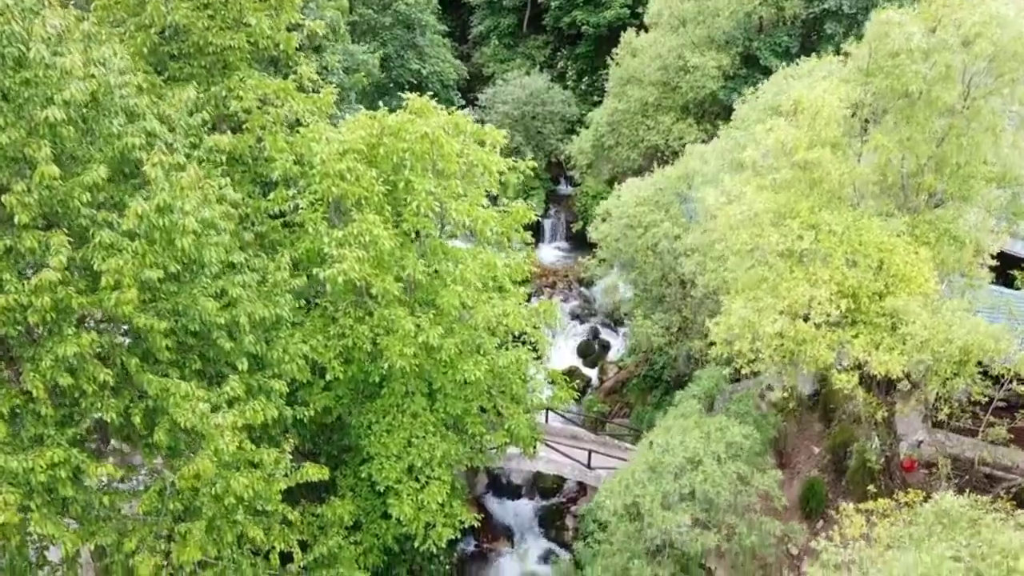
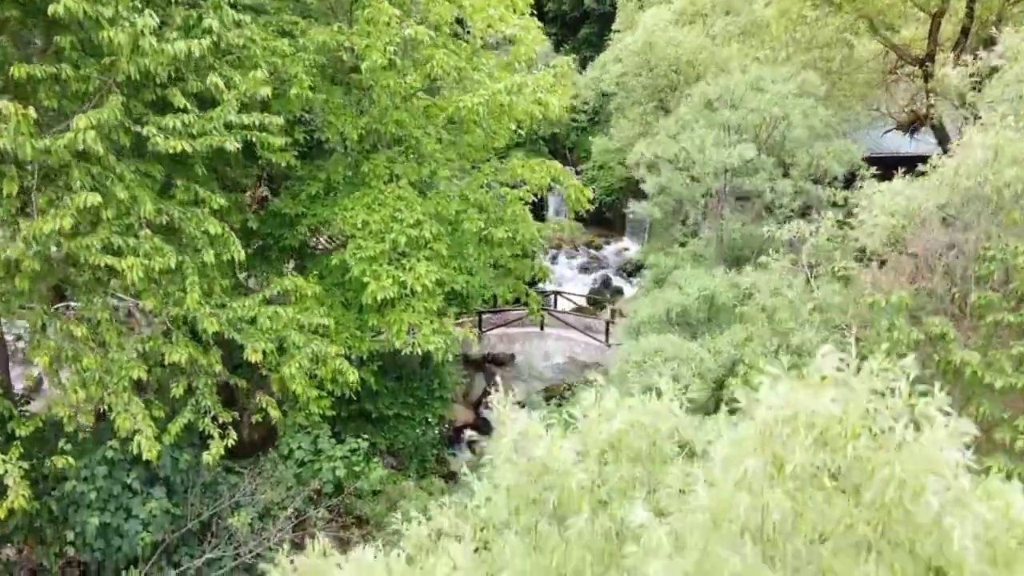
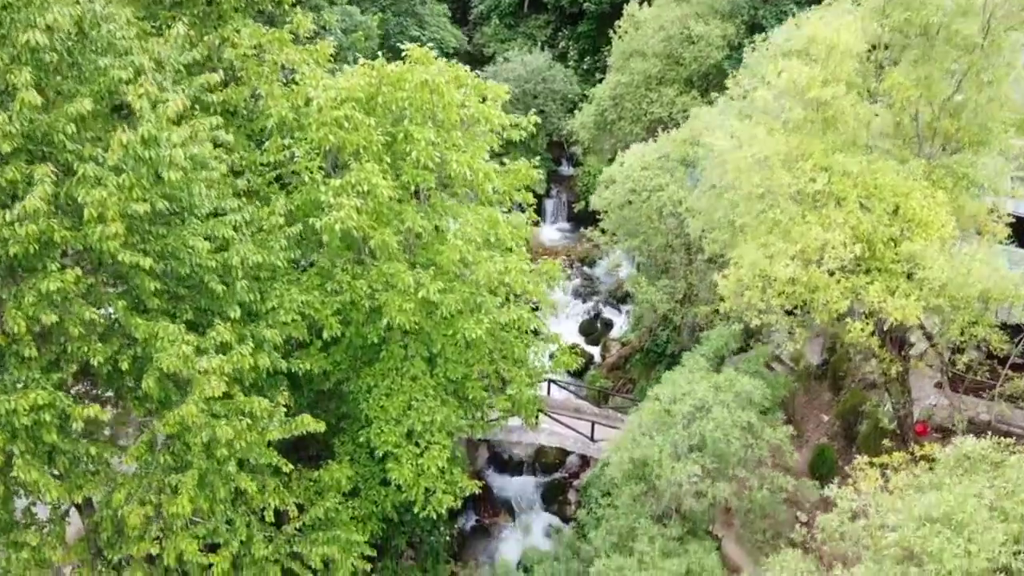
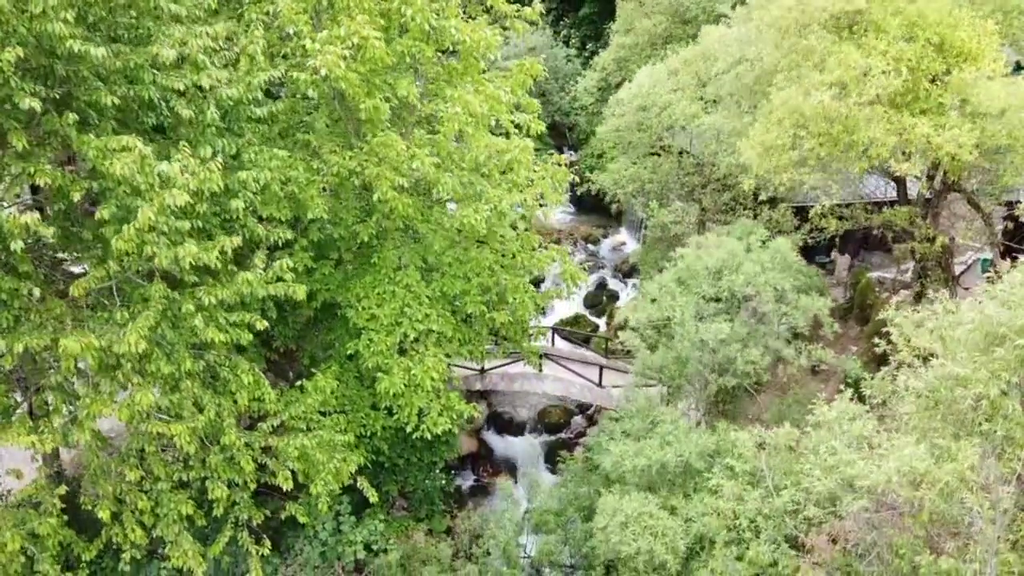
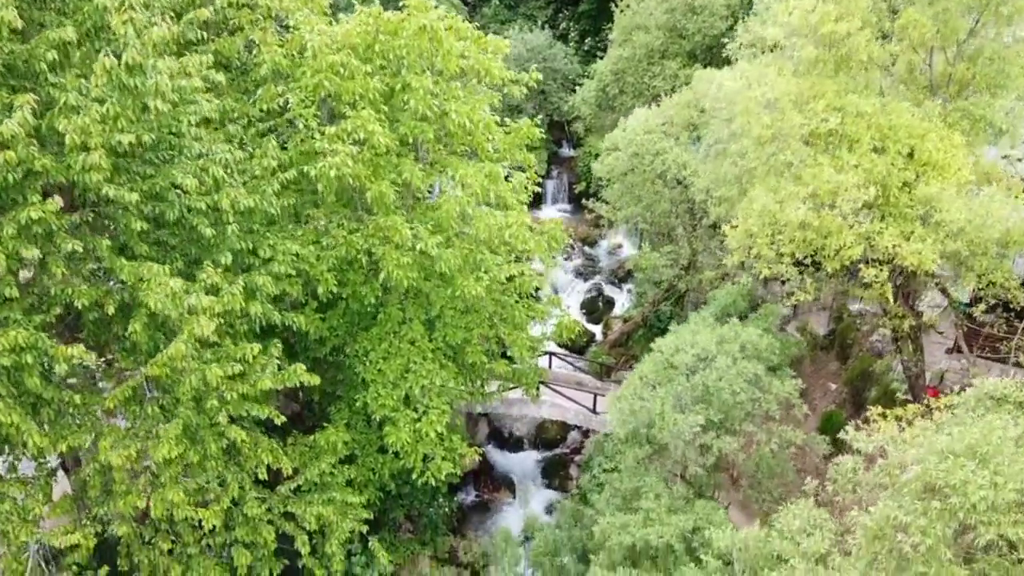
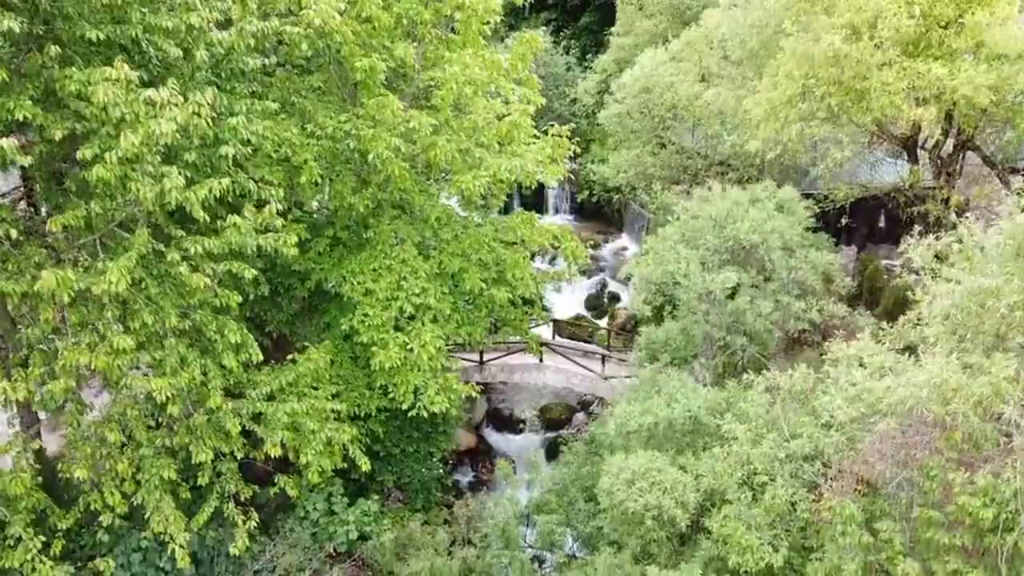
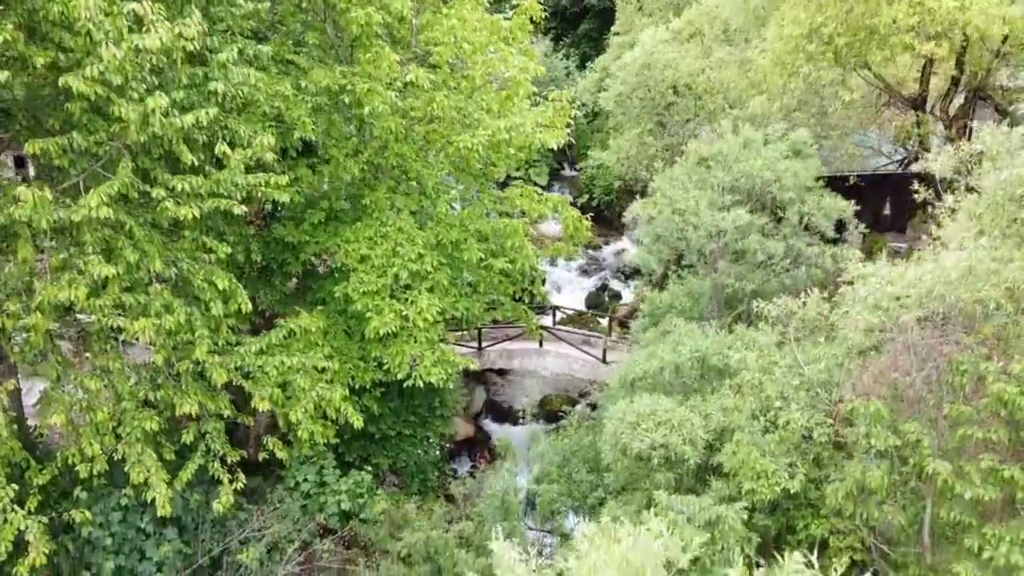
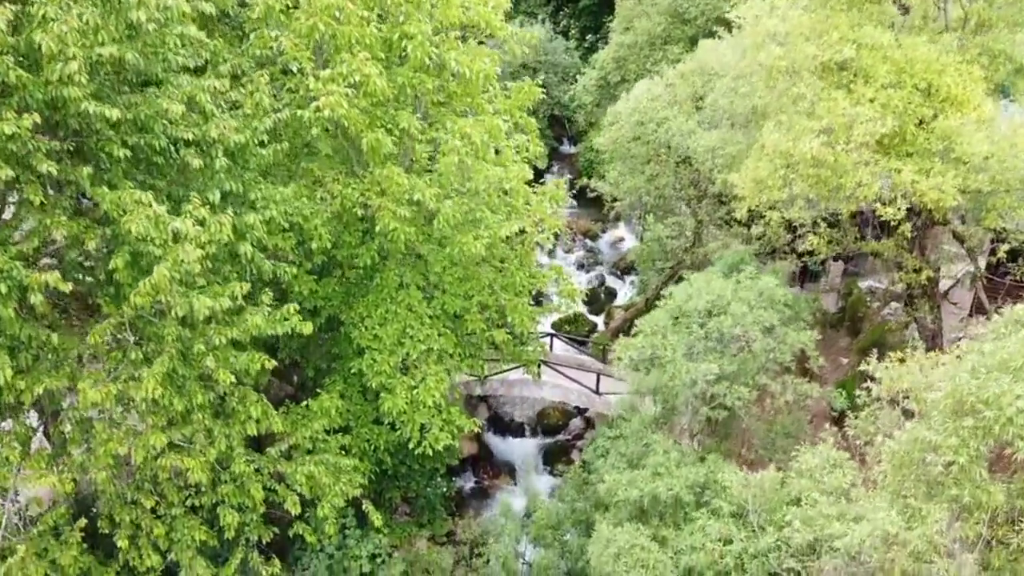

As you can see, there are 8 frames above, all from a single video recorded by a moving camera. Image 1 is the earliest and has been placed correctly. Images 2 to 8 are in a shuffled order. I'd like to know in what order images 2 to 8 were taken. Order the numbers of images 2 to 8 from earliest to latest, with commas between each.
3, 5, 8, 4, 6, 7, 2
